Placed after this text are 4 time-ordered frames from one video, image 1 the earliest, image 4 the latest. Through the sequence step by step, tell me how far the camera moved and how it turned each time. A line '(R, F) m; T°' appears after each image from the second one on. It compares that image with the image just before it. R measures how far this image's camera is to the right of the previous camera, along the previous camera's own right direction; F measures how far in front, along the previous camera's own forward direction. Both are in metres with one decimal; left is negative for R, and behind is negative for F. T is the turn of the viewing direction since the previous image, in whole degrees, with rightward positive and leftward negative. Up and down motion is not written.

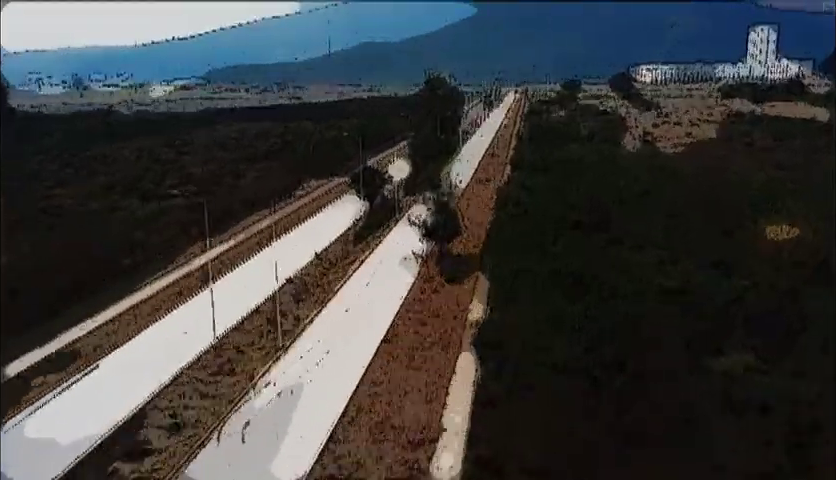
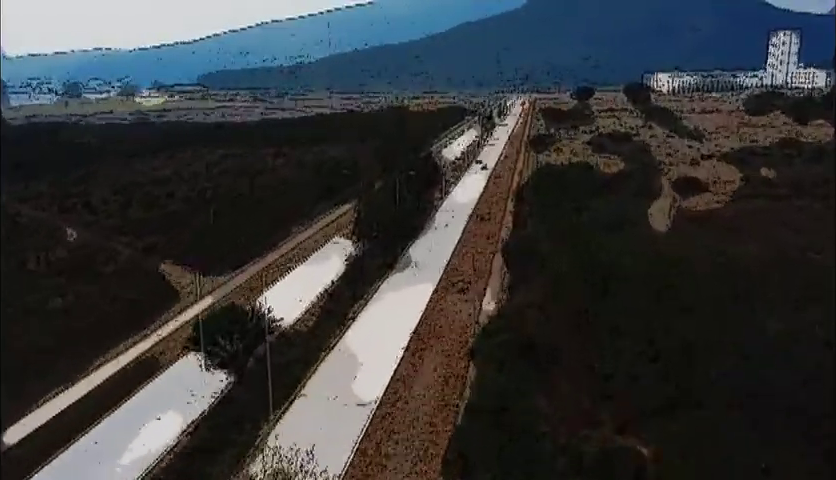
(+0.3, +1.9) m; -1°
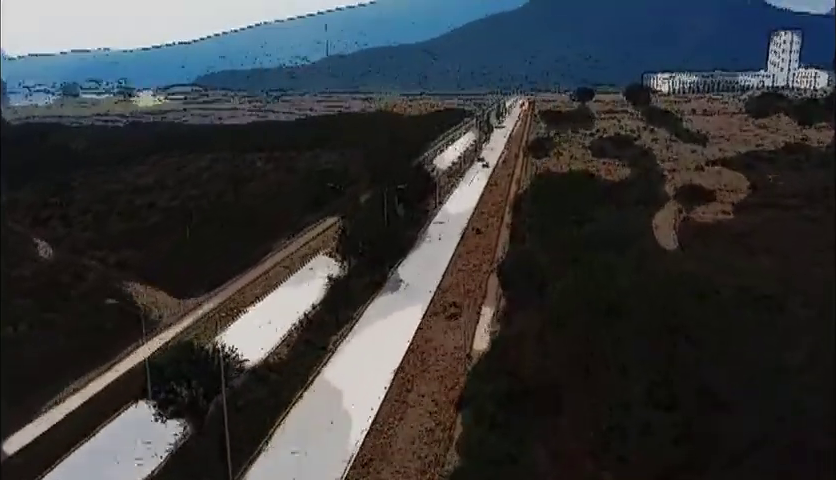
(+0.1, +0.3) m; 0°
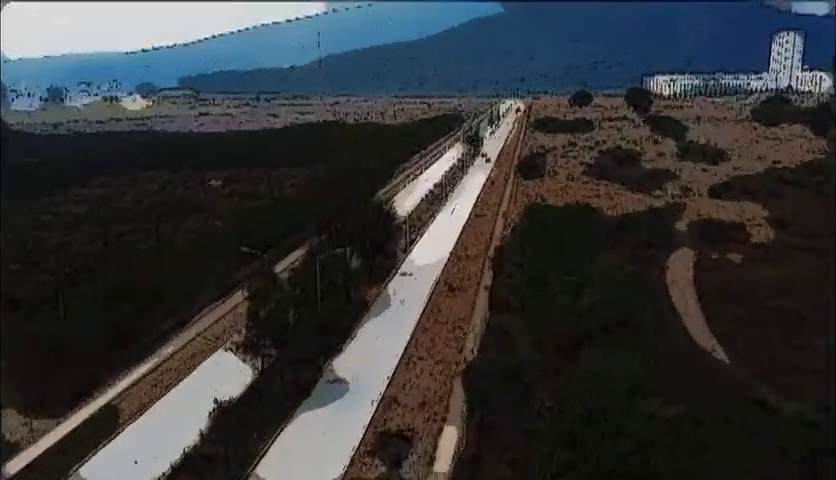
(+0.2, +0.9) m; 0°
